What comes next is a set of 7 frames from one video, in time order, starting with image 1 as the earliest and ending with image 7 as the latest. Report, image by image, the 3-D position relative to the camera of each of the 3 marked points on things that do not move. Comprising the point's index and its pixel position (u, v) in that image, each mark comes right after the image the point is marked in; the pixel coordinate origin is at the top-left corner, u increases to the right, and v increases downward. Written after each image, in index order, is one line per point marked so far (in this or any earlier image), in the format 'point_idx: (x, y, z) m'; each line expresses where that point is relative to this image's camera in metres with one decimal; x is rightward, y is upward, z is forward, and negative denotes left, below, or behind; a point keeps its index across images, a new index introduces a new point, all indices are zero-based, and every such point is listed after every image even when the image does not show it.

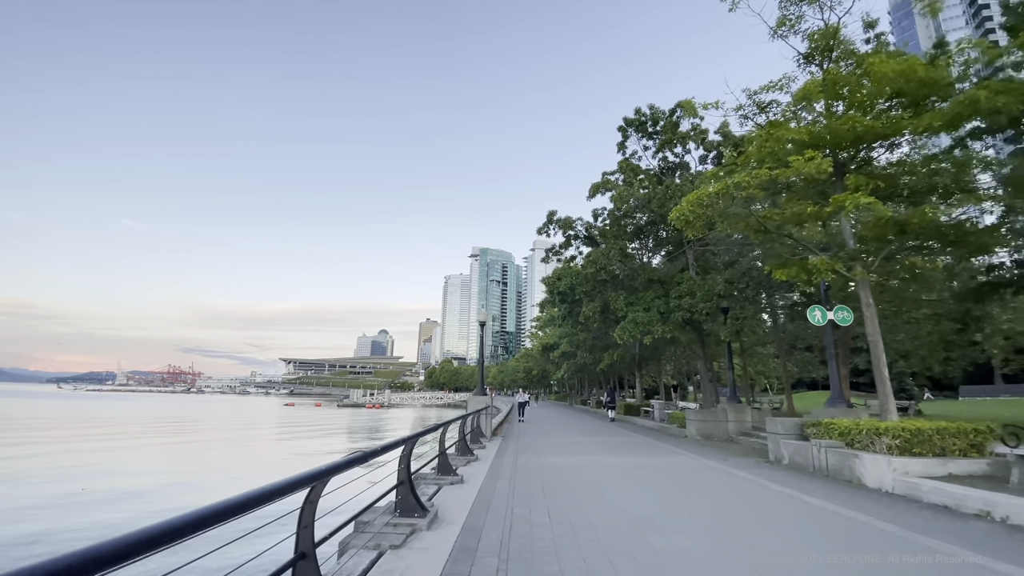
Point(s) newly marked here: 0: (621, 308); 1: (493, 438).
0: (+4.1, -0.8, +17.7) m
1: (-0.7, -5.5, +16.9) m
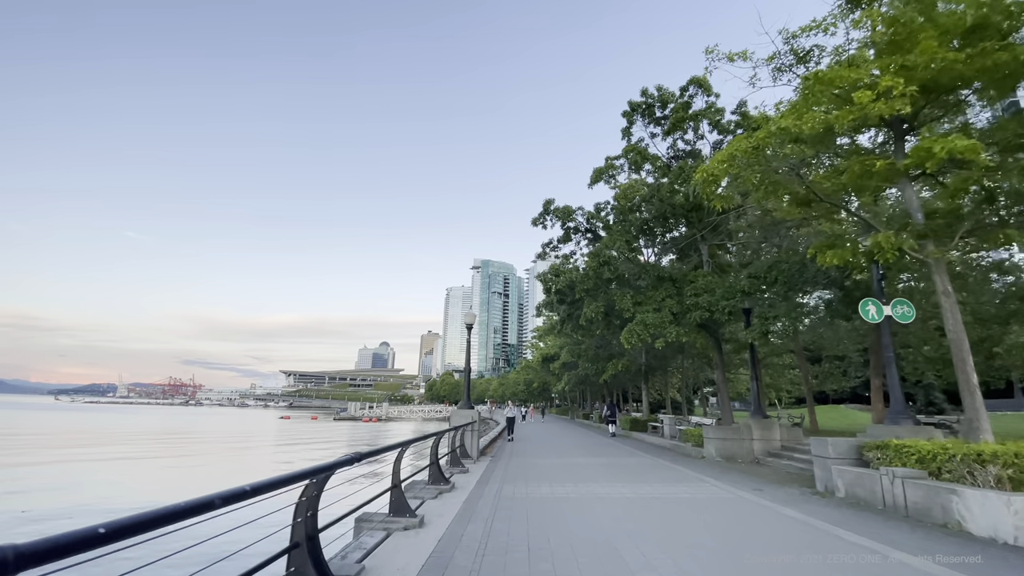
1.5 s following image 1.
0: (+3.8, -0.7, +15.4) m
1: (-1.0, -5.3, +14.6) m
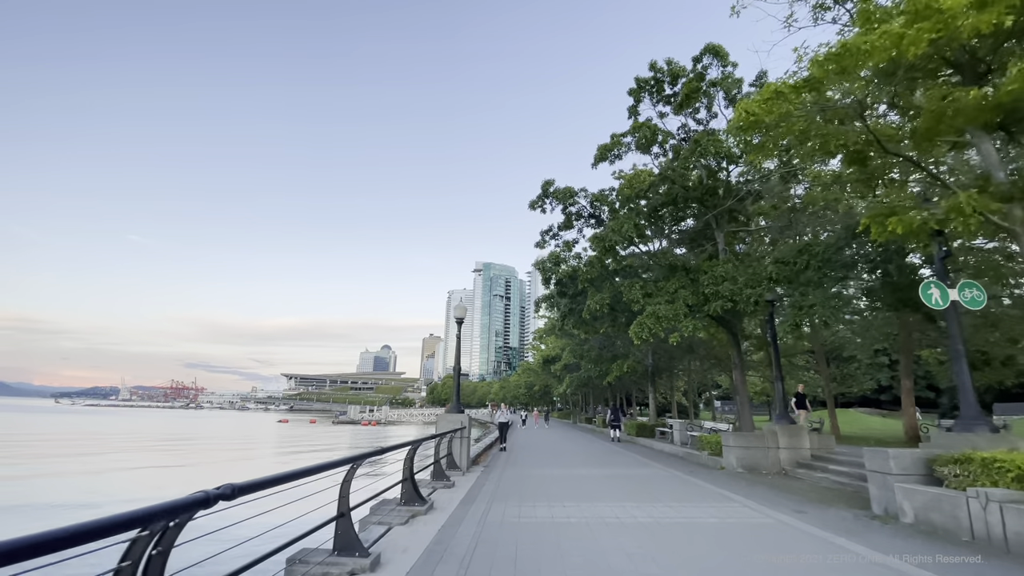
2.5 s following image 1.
0: (+3.7, -0.4, +13.8) m
1: (-1.2, -5.0, +12.9) m
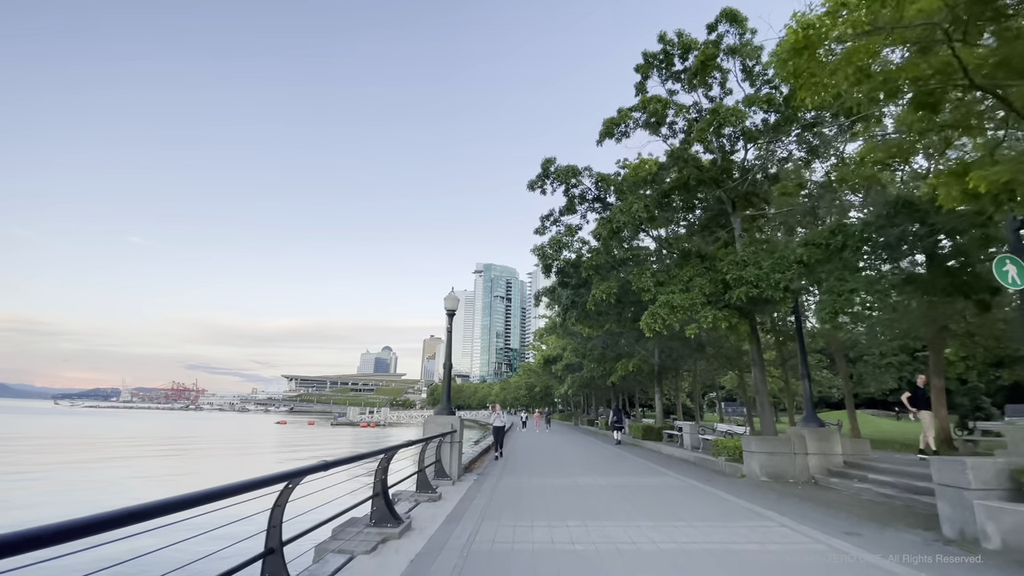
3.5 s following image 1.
0: (+3.6, 0.0, +12.4) m
1: (-1.3, -4.7, +11.5) m
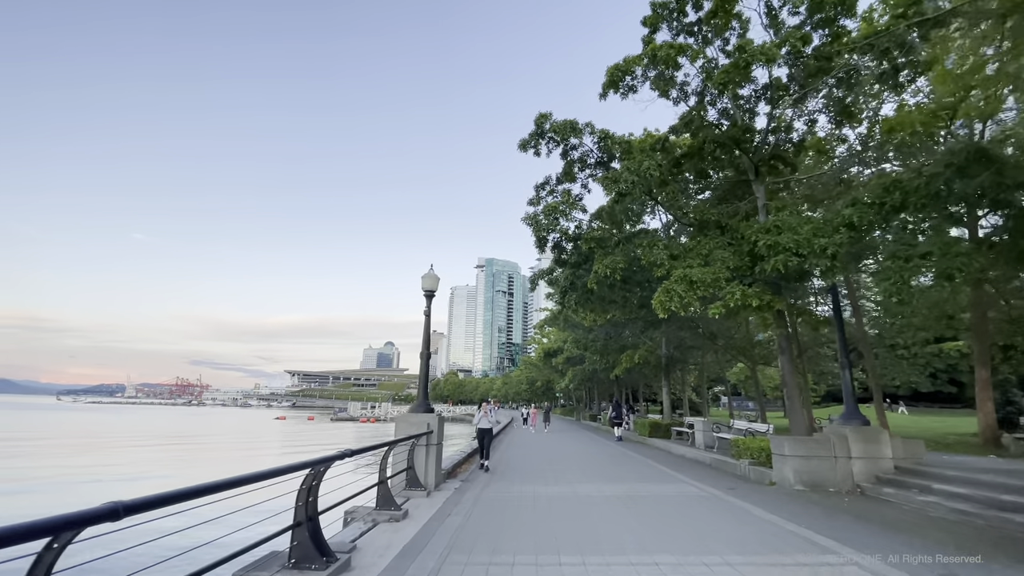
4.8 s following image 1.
0: (+3.3, +0.5, +10.6) m
1: (-1.5, -4.2, +9.8) m
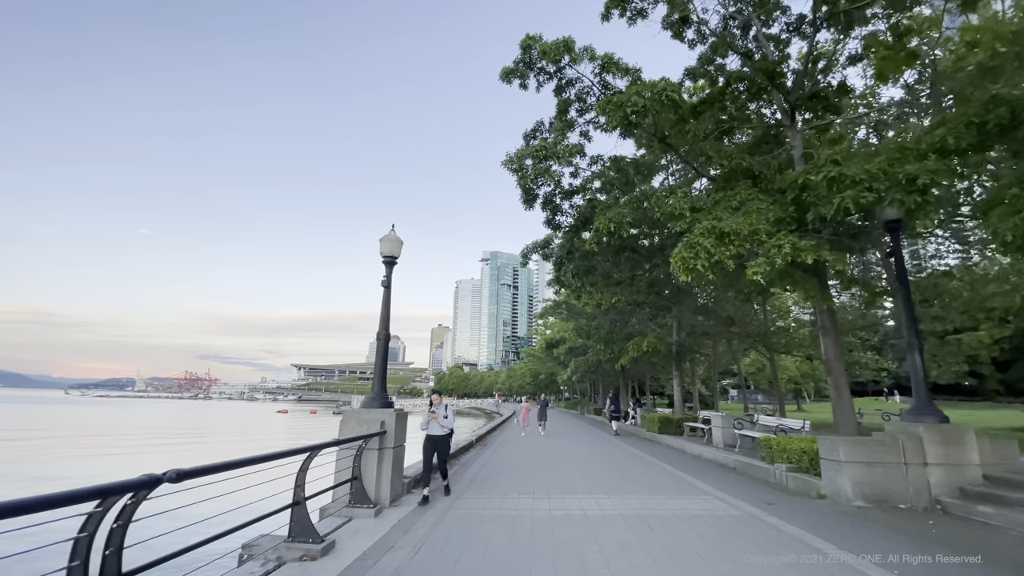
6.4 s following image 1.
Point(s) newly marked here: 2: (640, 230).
0: (+2.9, +1.2, +8.4) m
1: (-1.9, -3.5, +7.7) m
2: (+2.8, +1.3, +10.5) m
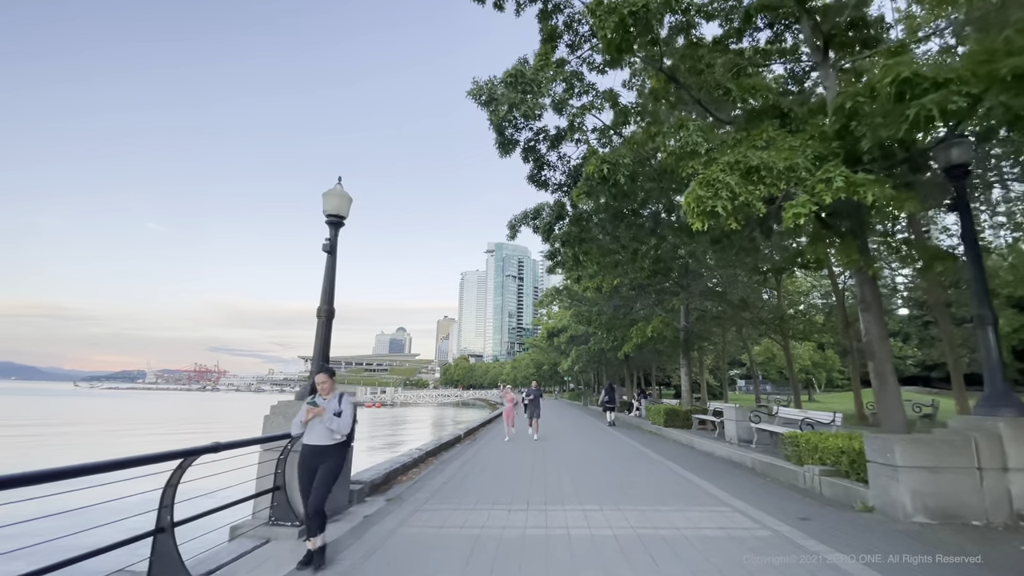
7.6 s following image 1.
0: (+2.5, +1.7, +6.7) m
1: (-2.3, -3.0, +6.2) m
2: (+2.4, +1.8, +8.9) m
